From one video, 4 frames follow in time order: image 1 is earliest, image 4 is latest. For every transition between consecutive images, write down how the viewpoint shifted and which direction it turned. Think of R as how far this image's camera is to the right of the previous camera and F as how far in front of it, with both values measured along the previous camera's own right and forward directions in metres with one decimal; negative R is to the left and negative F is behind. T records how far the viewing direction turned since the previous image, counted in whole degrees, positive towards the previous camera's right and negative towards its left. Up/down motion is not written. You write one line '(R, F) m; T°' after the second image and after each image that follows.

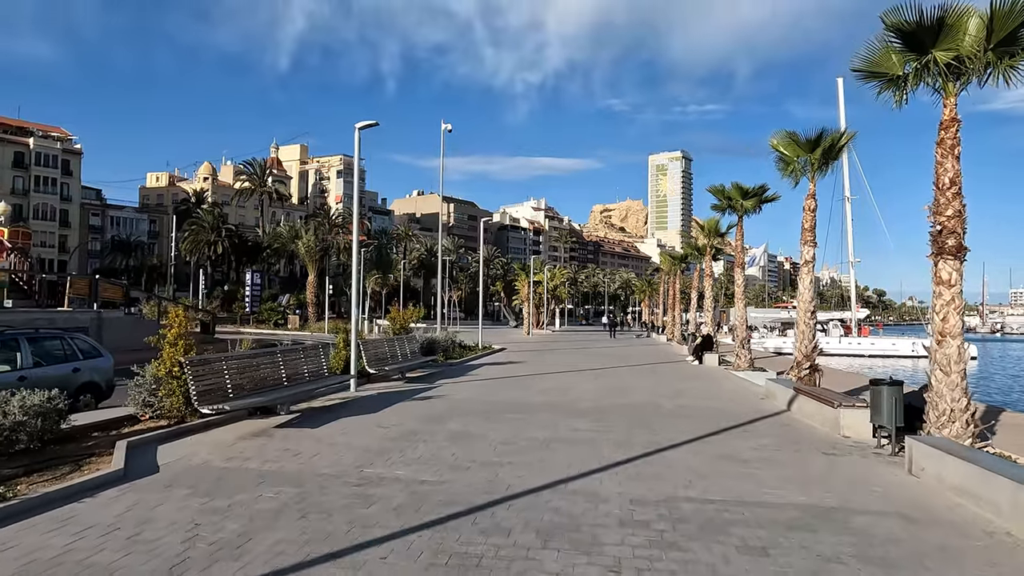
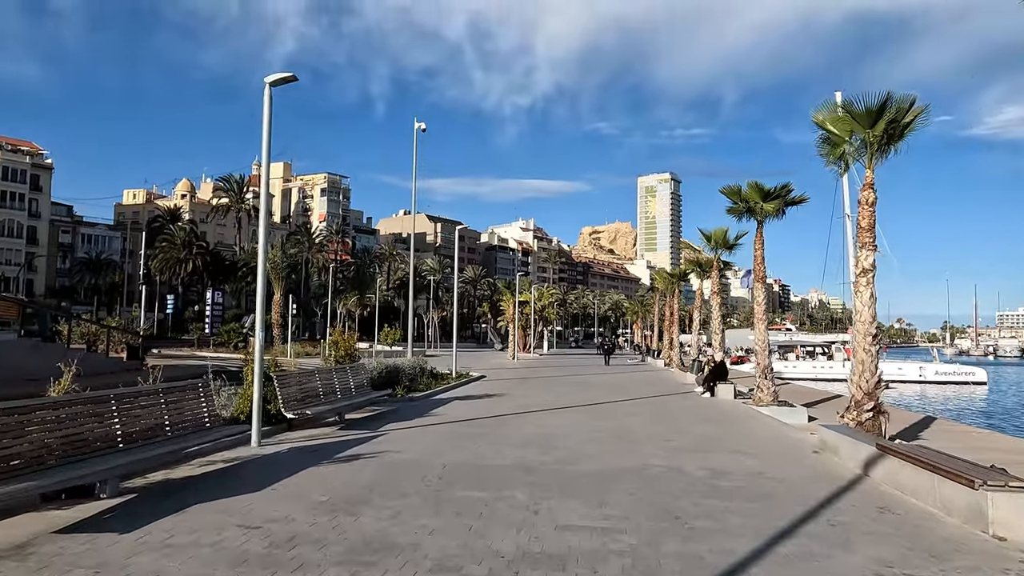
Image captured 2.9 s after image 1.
(+0.4, +4.2) m; +1°
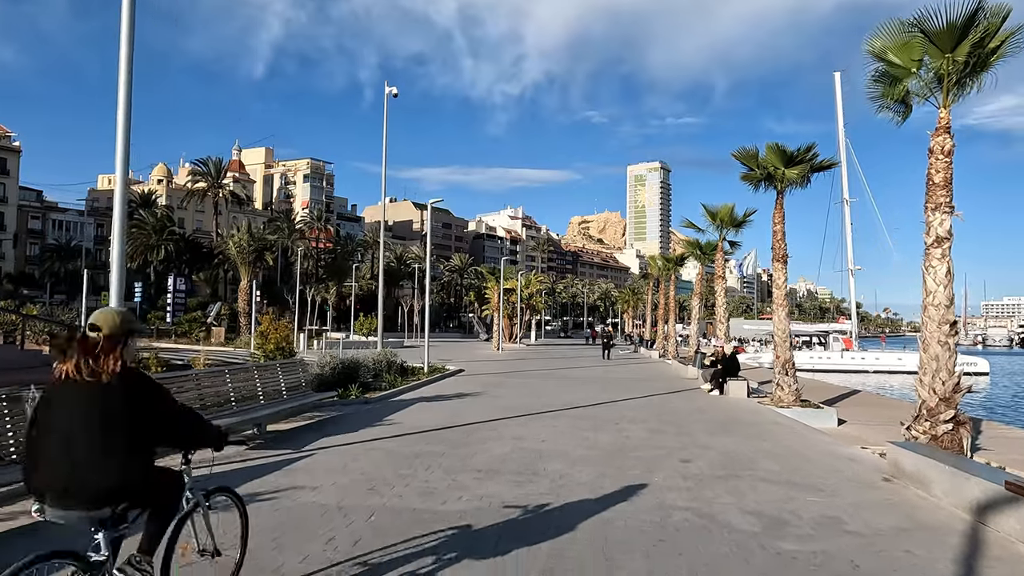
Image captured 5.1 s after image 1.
(+0.3, +3.2) m; +1°
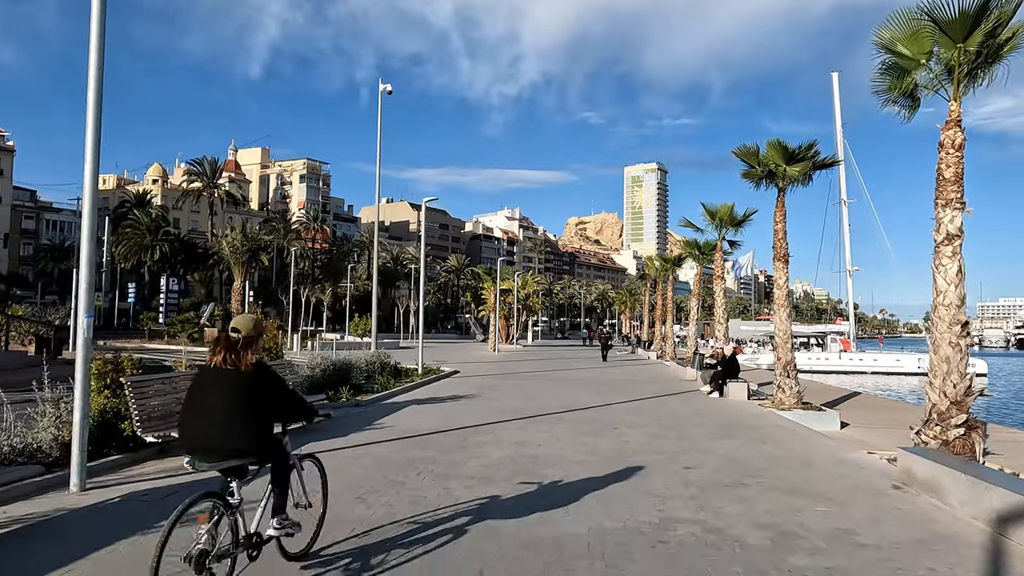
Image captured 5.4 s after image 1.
(0.0, +0.4) m; 0°
